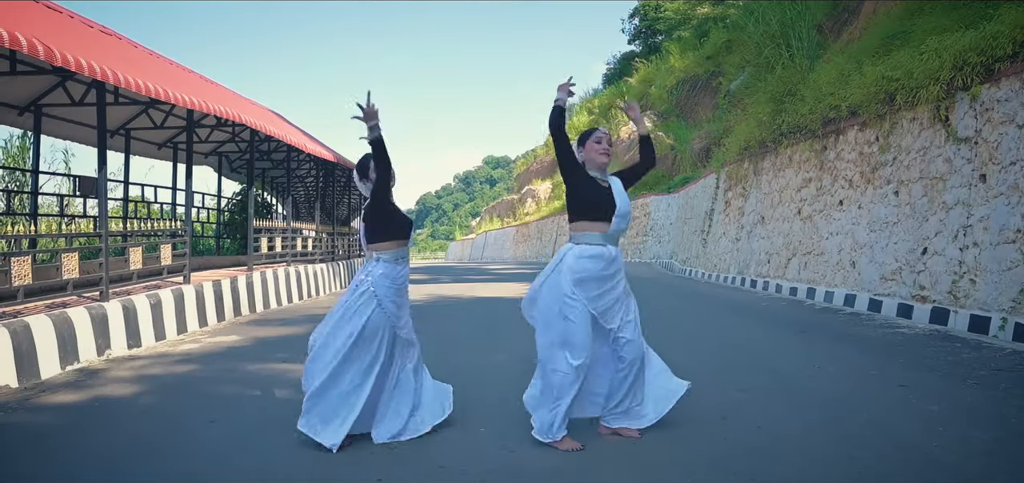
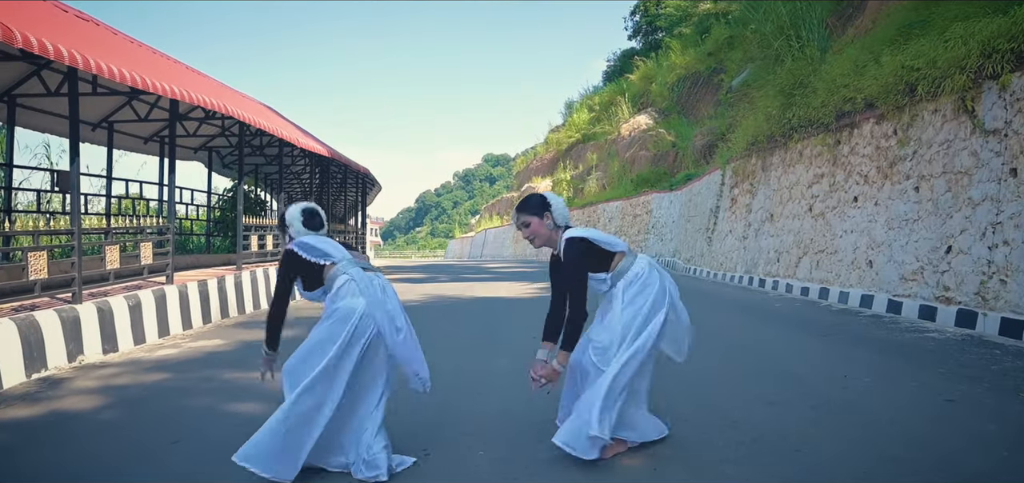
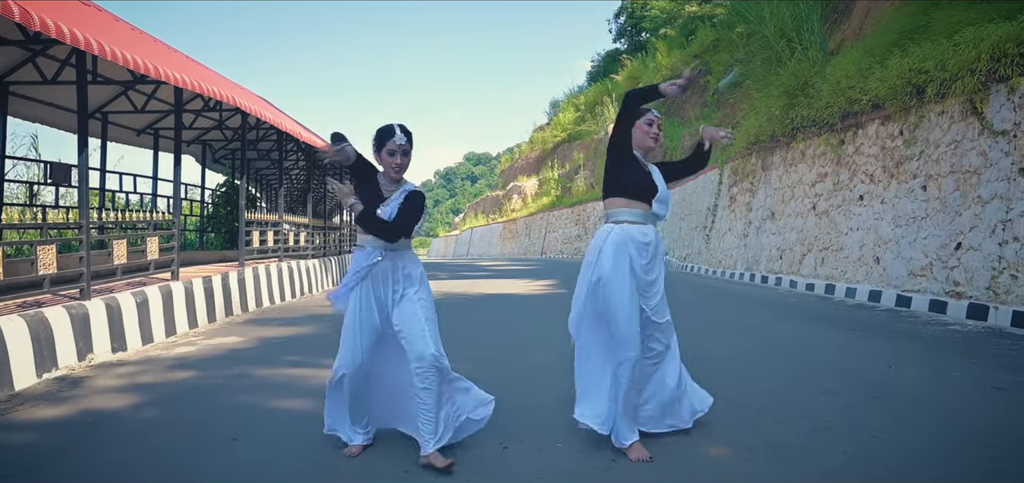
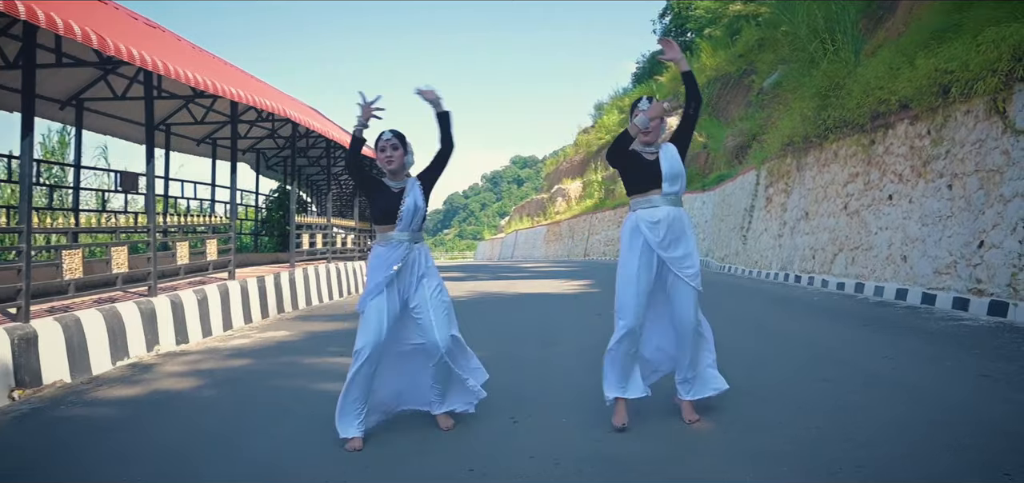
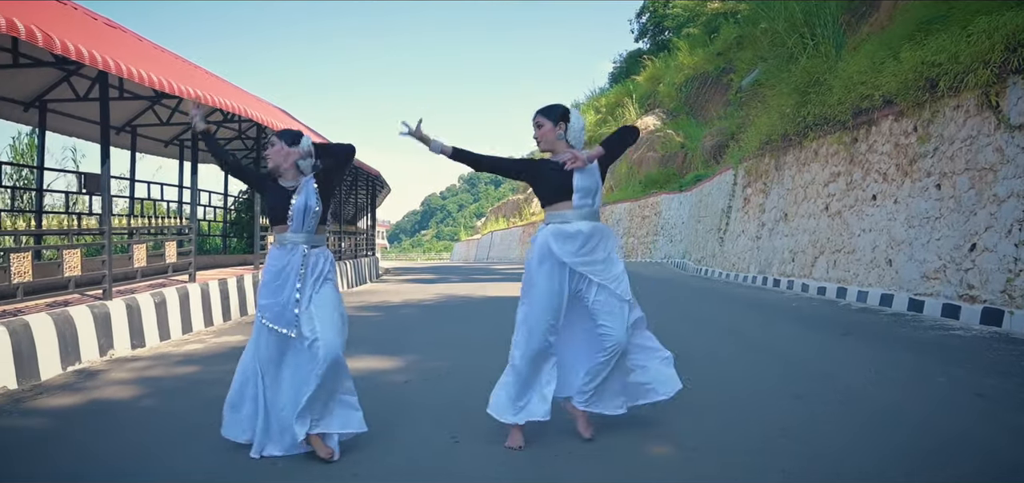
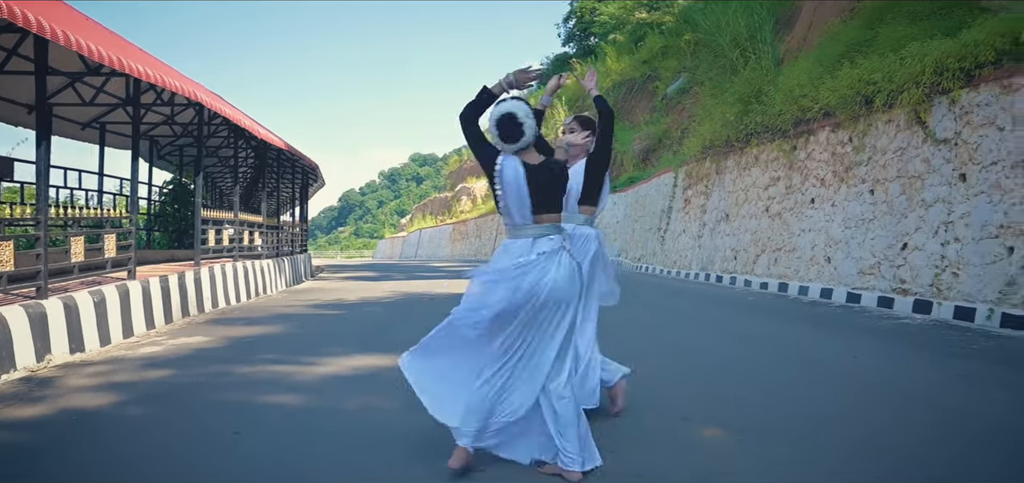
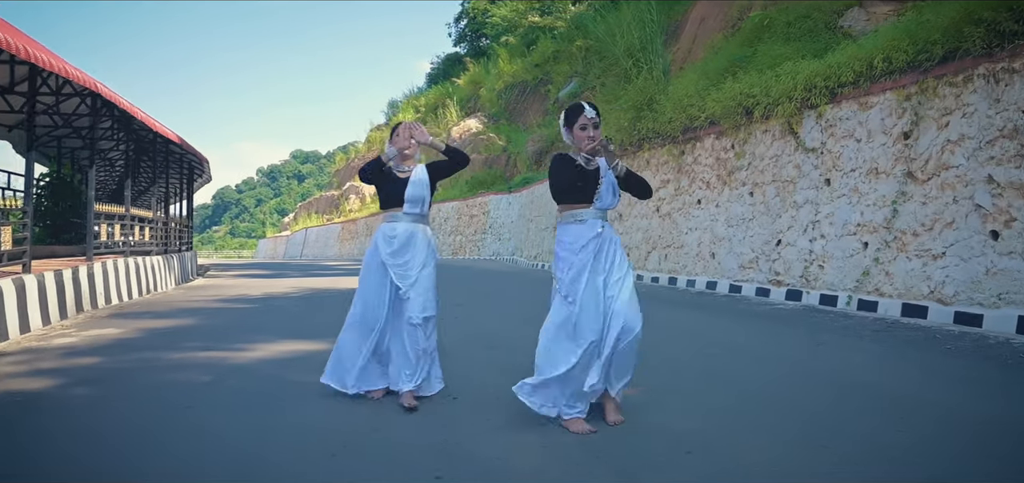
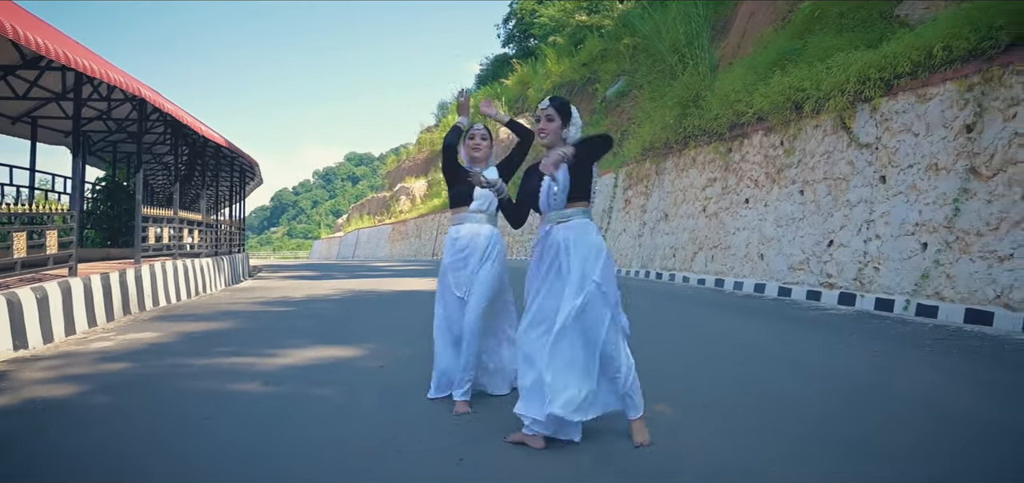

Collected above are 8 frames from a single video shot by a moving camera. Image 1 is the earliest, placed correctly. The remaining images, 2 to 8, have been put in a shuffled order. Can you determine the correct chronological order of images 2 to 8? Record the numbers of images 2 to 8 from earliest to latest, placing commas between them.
2, 5, 4, 3, 6, 8, 7
